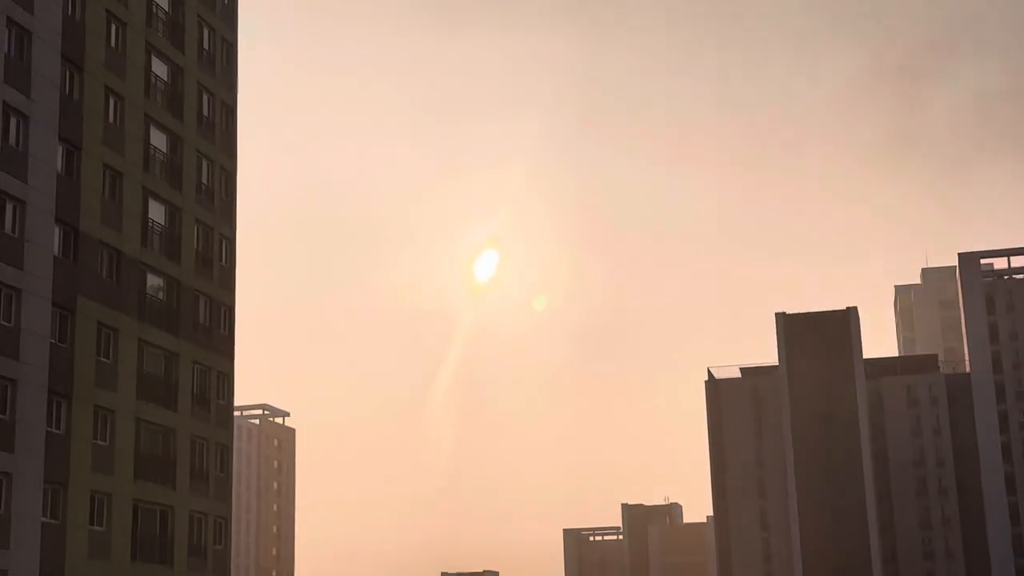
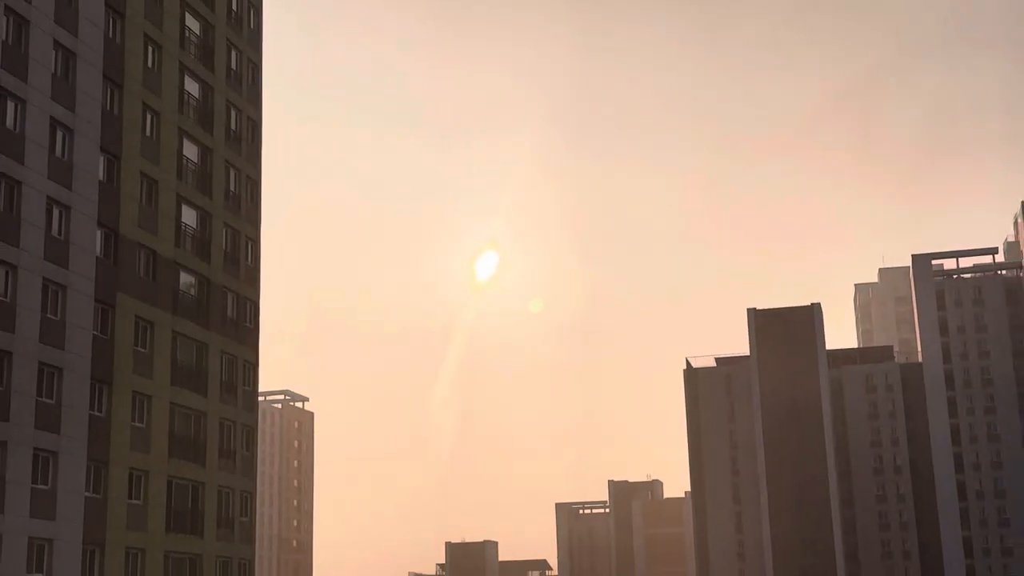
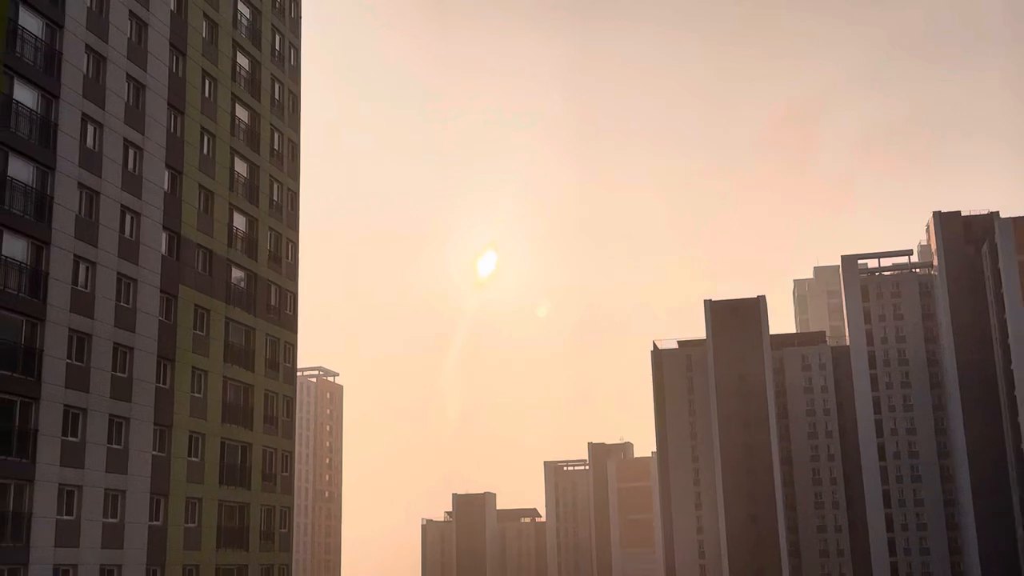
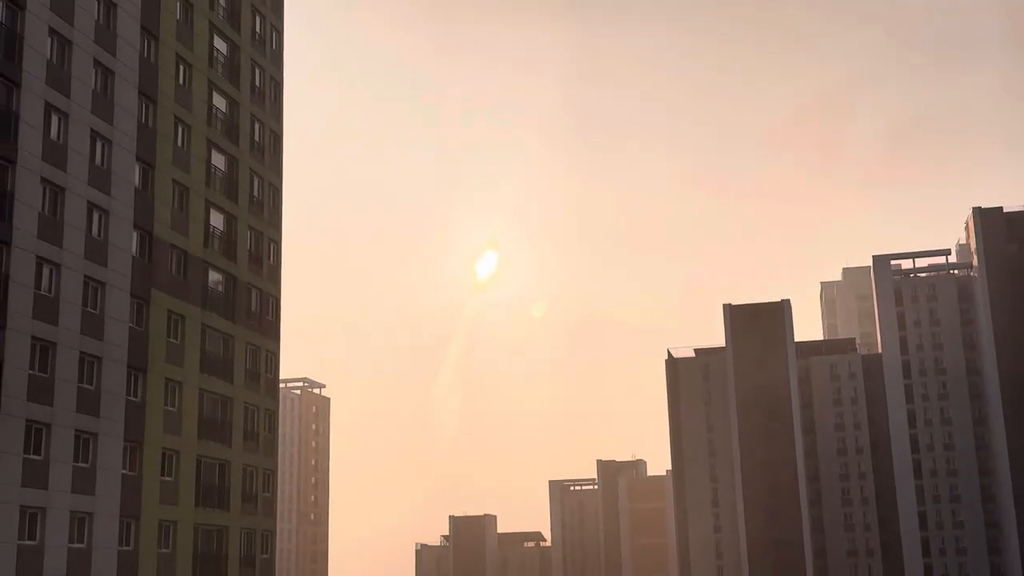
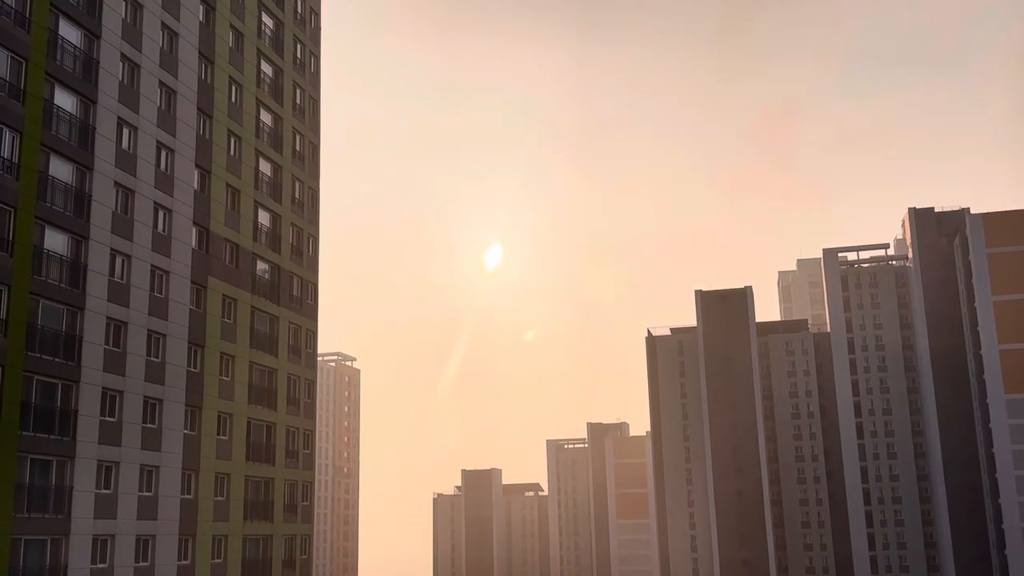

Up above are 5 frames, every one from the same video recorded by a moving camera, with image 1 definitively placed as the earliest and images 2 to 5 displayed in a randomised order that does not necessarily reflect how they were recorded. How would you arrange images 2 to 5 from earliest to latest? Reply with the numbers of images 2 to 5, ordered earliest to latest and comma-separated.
2, 4, 3, 5
